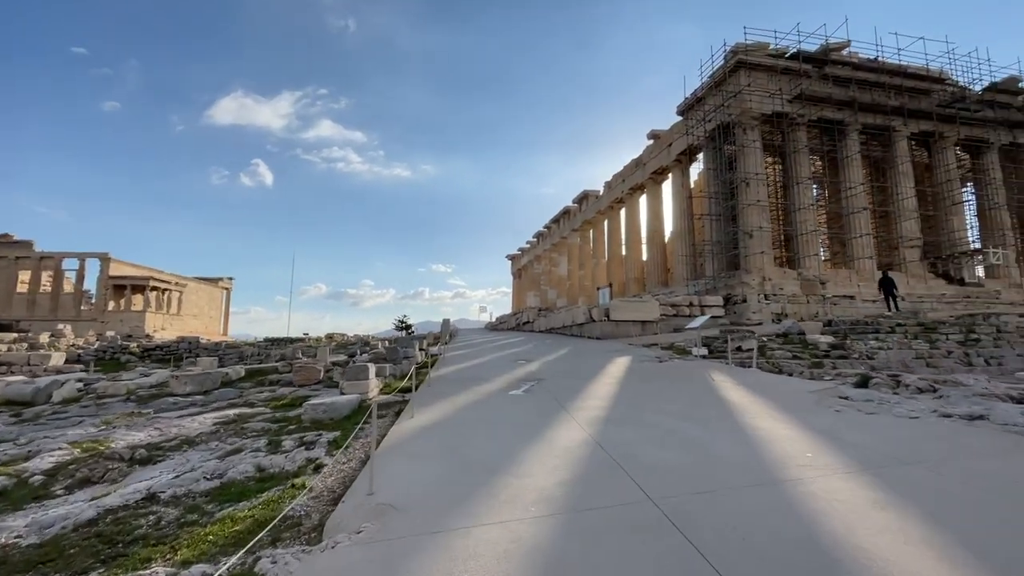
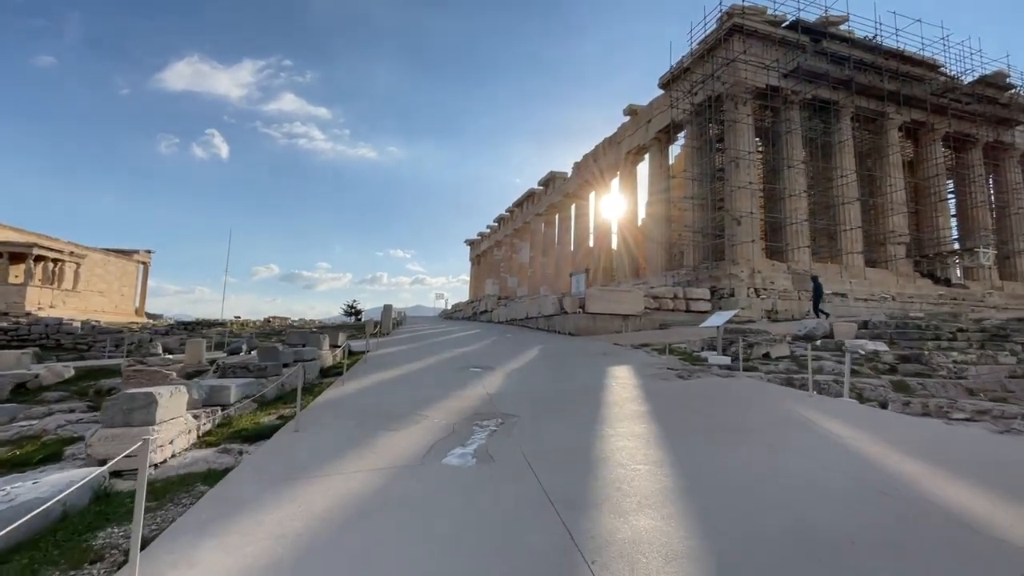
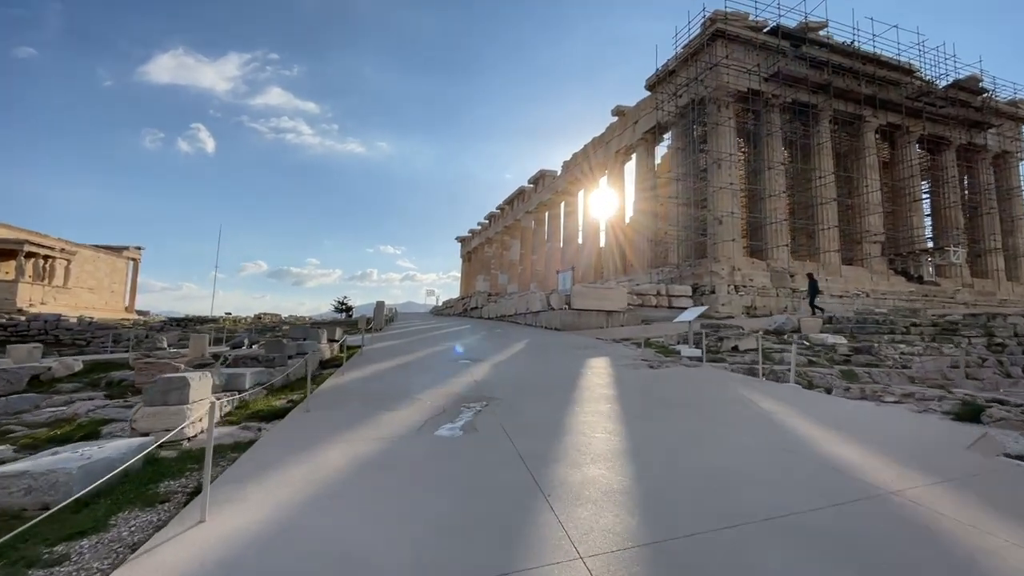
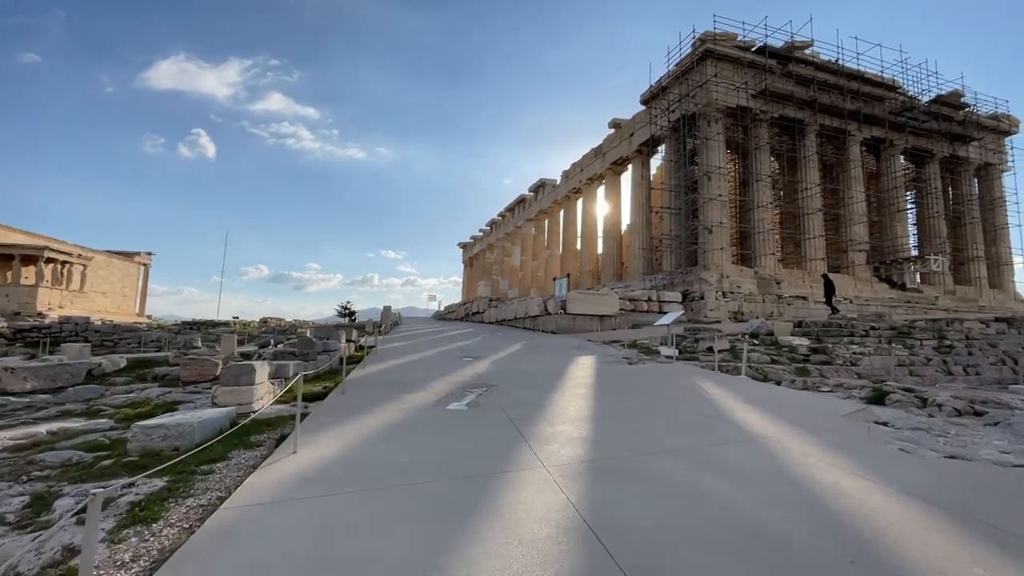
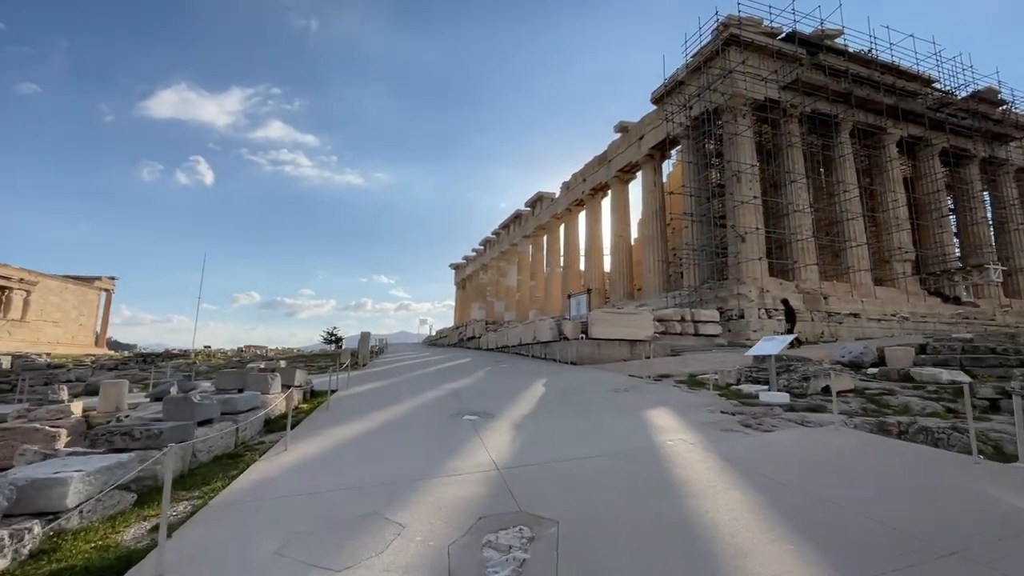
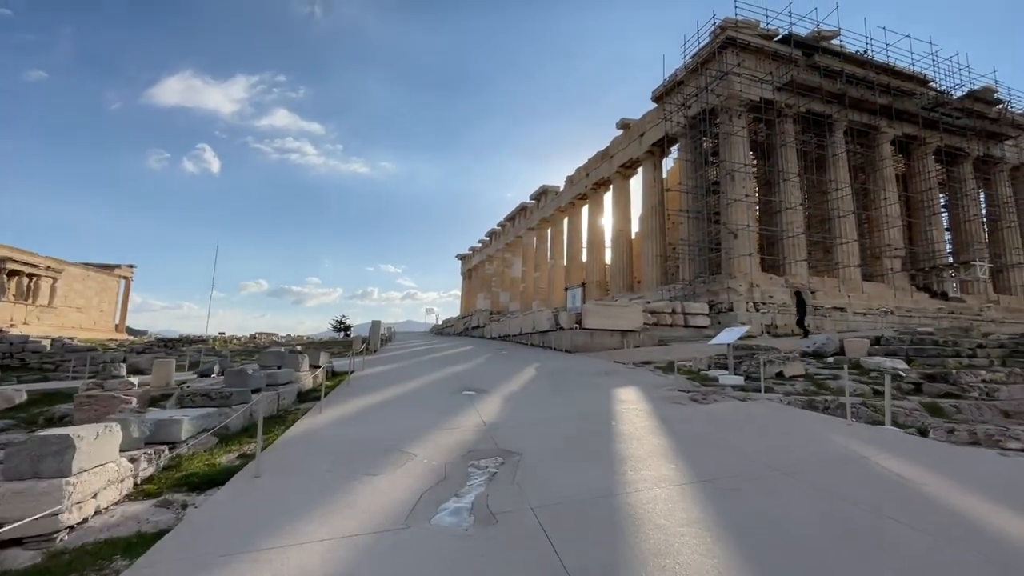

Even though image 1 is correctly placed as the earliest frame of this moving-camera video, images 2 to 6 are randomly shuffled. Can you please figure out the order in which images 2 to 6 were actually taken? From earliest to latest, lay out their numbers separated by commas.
4, 3, 2, 6, 5
